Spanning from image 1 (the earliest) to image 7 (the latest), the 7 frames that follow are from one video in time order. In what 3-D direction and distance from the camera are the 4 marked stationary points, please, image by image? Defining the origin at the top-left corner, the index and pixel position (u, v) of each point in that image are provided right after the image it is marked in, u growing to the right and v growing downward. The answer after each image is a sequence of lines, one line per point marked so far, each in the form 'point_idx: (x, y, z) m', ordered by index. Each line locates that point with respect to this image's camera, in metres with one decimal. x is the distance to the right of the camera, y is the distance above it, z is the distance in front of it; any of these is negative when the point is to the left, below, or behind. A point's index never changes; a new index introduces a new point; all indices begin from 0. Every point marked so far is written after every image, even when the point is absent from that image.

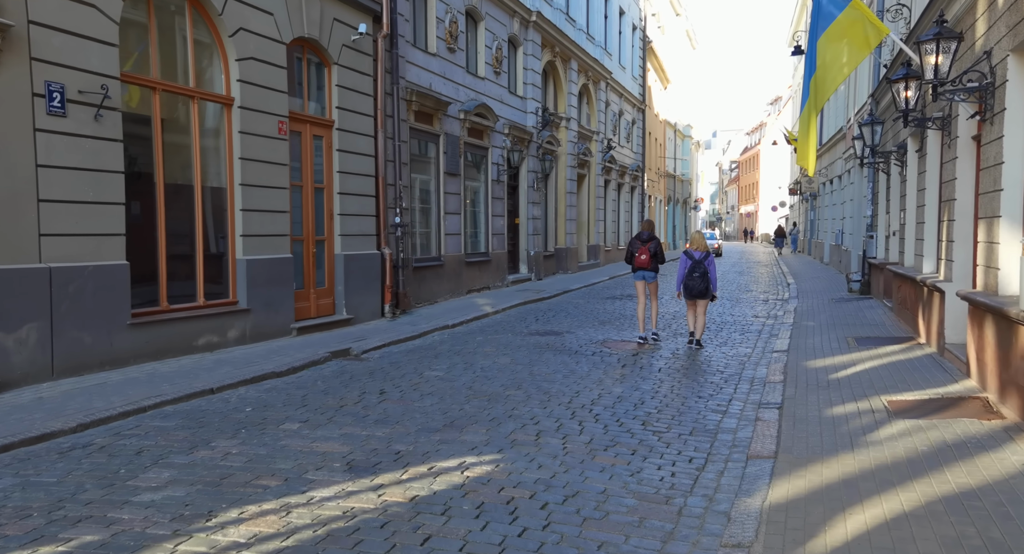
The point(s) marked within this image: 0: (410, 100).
0: (-2.0, +3.4, +14.7) m
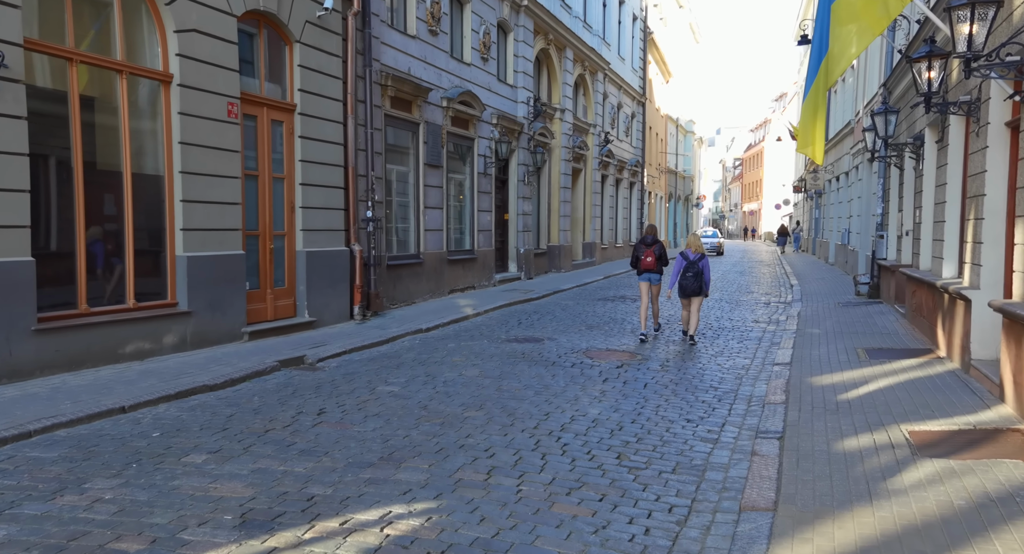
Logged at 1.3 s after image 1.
0: (-2.3, +3.5, +13.6) m
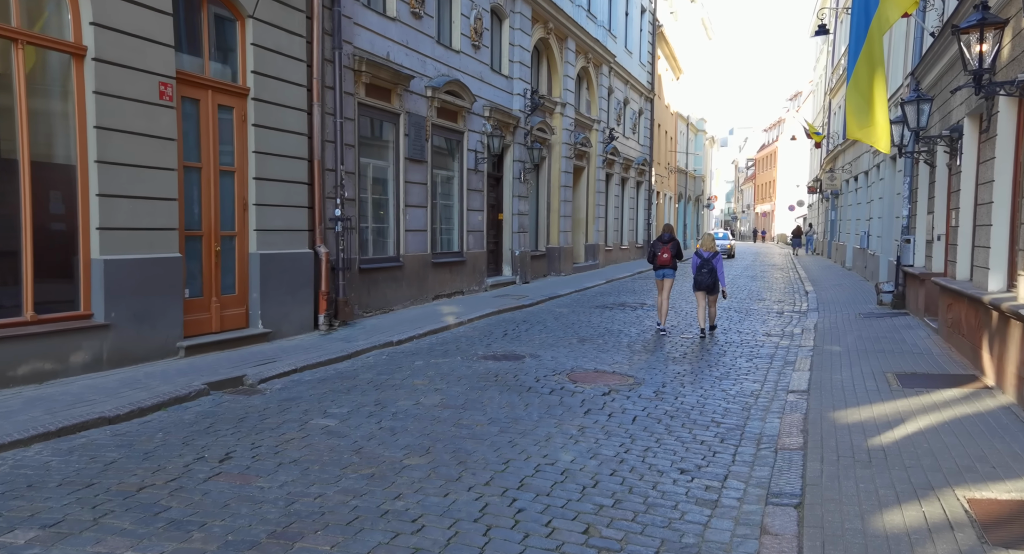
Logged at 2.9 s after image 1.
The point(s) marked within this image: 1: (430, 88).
0: (-2.5, +3.4, +12.3) m
1: (-1.6, +3.7, +14.7) m
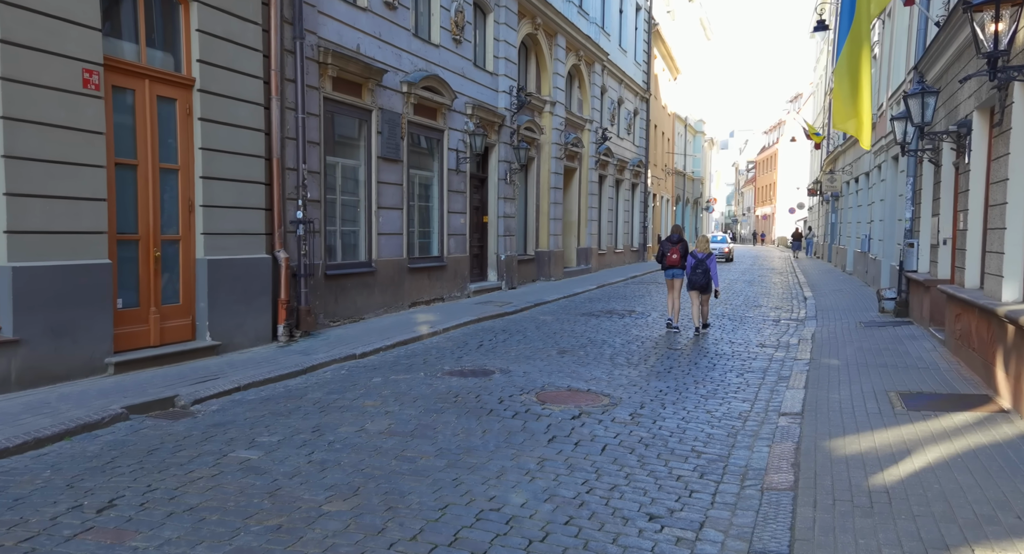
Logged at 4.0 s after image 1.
0: (-2.9, +3.3, +11.5) m
1: (-2.0, +3.6, +13.9) m
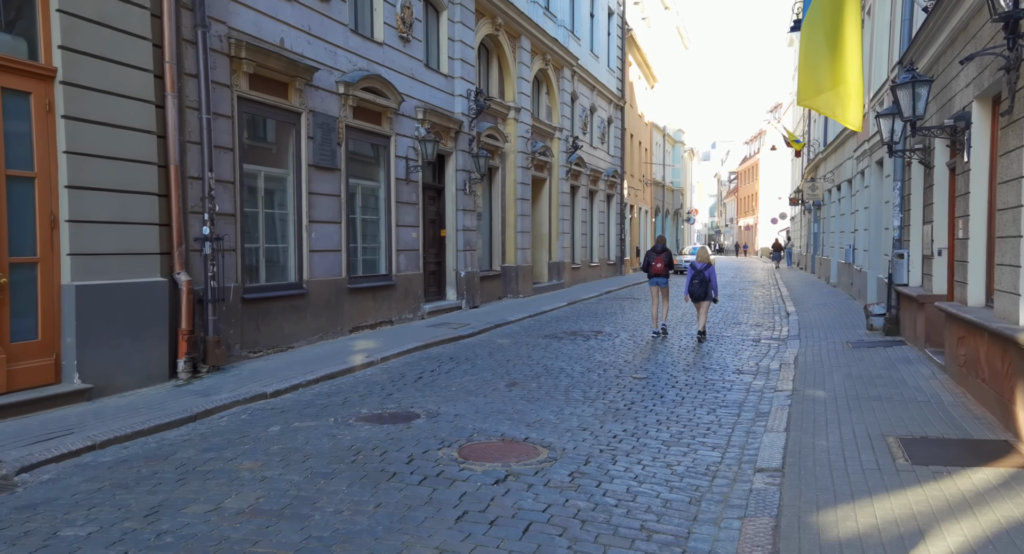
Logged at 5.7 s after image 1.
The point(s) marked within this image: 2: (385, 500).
0: (-3.7, +2.9, +10.1) m
1: (-2.8, +3.2, +12.5) m
2: (-0.9, -1.5, +5.2) m
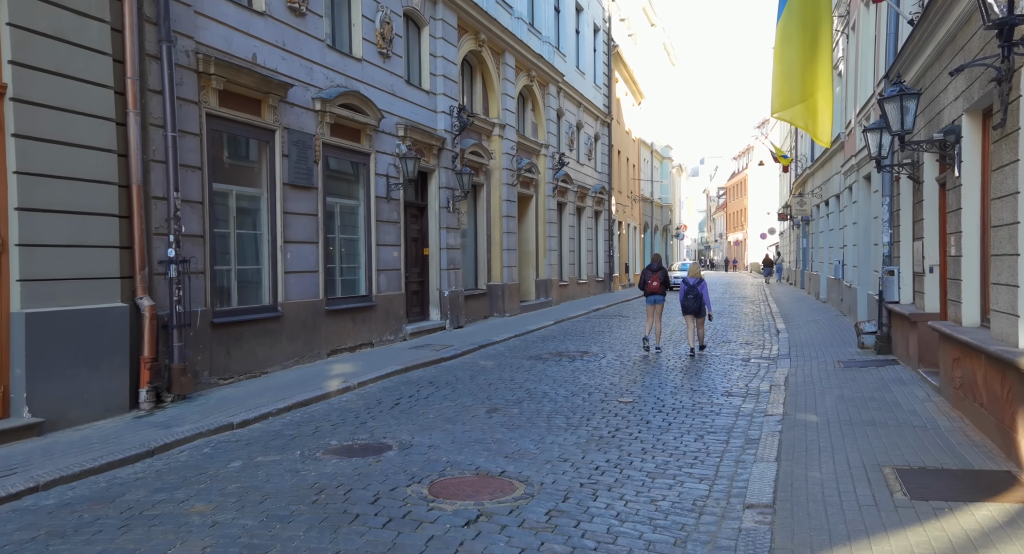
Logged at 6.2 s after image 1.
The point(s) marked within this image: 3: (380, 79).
0: (-4.0, +2.6, +9.8) m
1: (-3.1, +2.9, +12.2) m
2: (-1.1, -1.7, +4.8) m
3: (-2.5, +3.8, +14.3) m
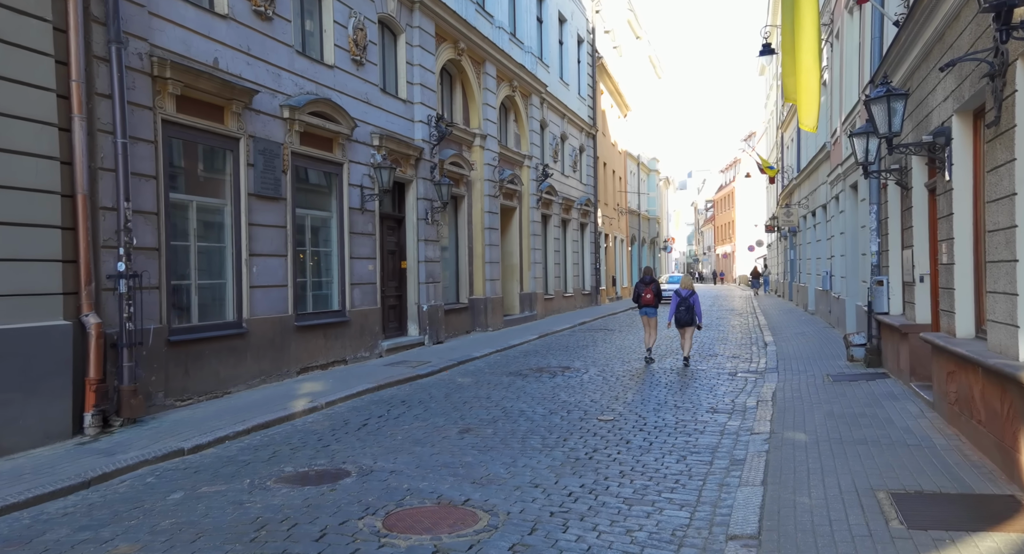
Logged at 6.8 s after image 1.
0: (-4.3, +2.5, +9.3) m
1: (-3.5, +2.6, +11.7) m
2: (-1.3, -1.7, +4.3) m
3: (-2.9, +3.5, +13.9) m
